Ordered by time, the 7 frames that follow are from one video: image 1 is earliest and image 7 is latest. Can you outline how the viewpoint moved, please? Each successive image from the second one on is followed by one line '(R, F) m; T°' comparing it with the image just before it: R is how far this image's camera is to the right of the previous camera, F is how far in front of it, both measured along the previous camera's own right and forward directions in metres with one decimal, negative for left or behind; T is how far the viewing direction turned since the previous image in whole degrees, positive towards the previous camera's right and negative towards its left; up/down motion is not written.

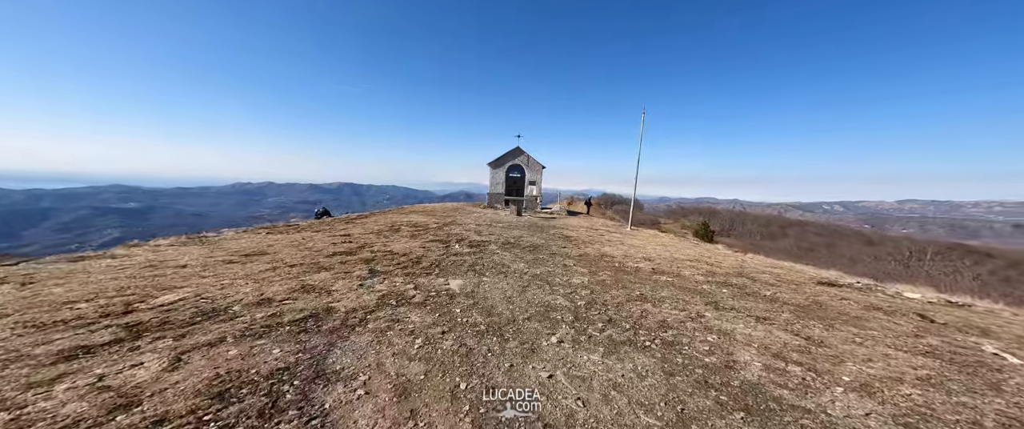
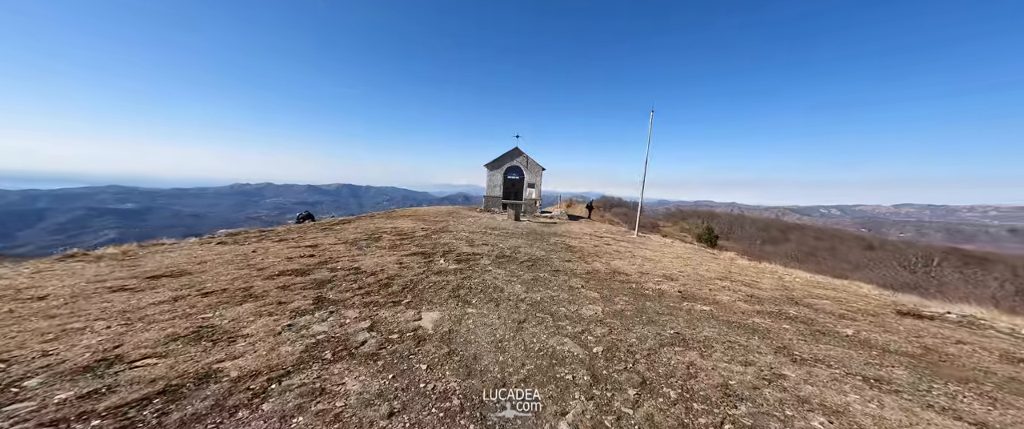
(+0.1, +2.1) m; 0°
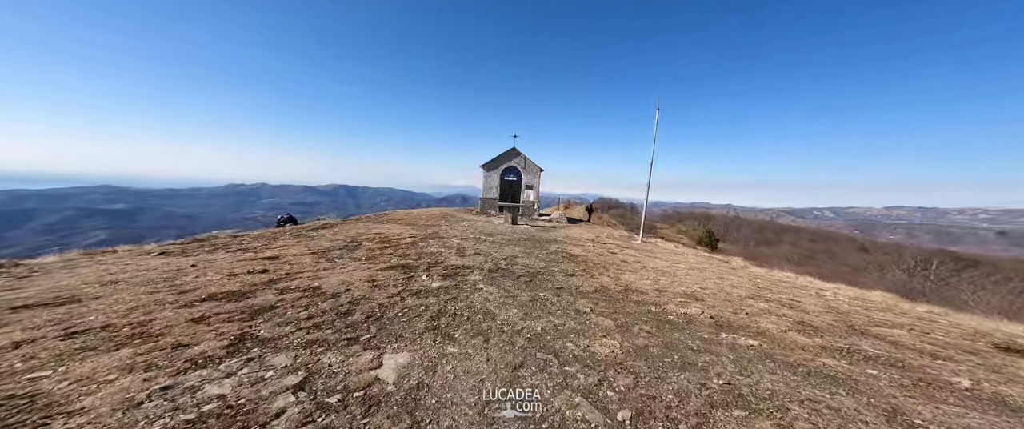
(+0.1, +1.7) m; +1°
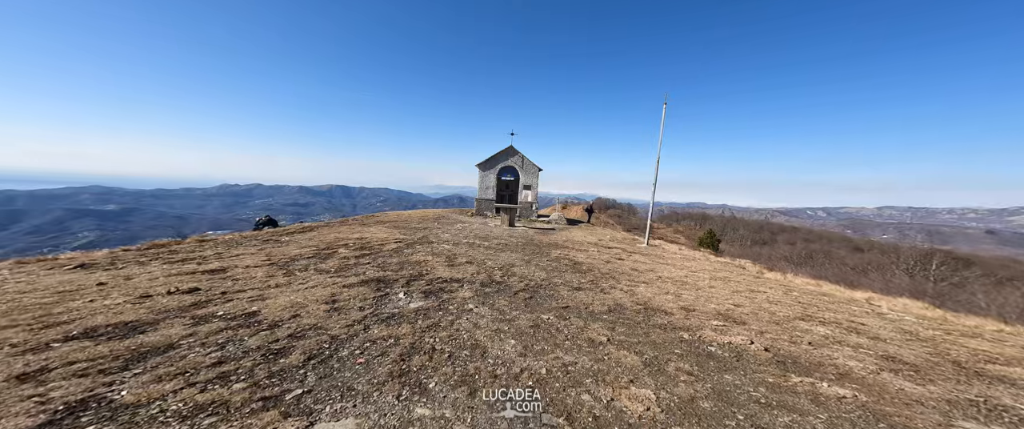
(0.0, +1.7) m; 0°
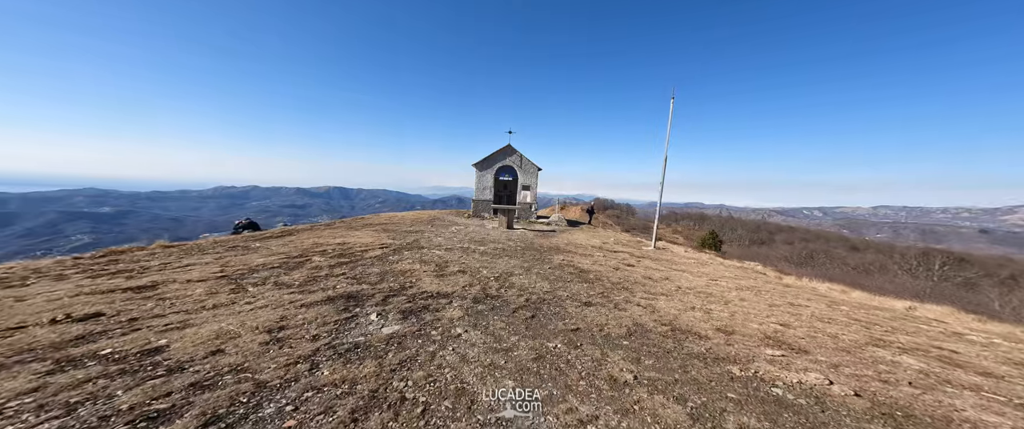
(0.0, +1.4) m; 0°
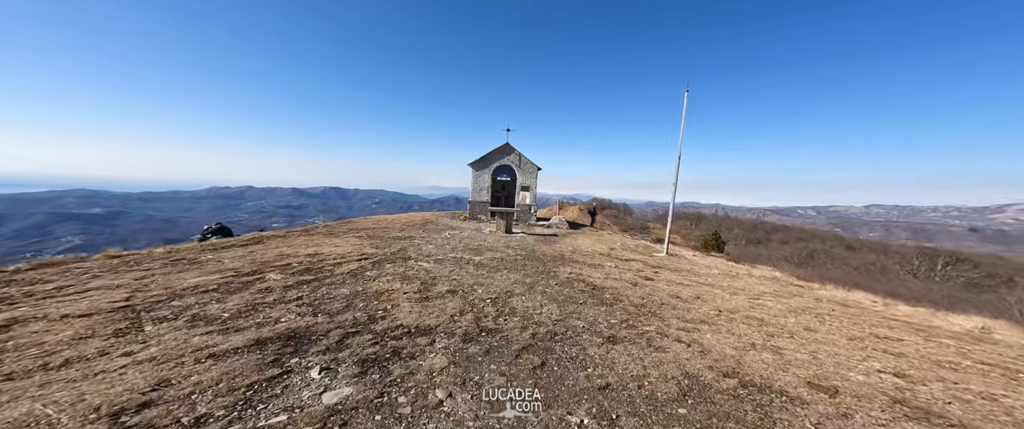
(-0.1, +1.9) m; 0°
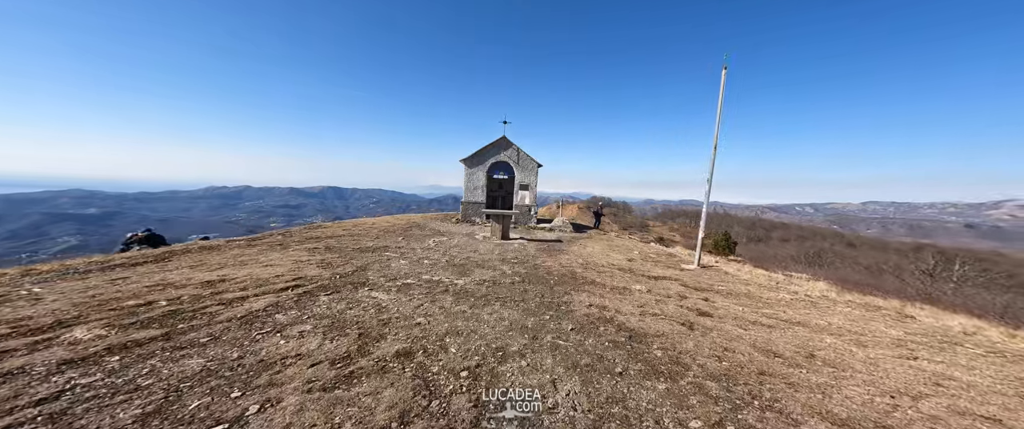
(+0.1, +3.6) m; 0°
